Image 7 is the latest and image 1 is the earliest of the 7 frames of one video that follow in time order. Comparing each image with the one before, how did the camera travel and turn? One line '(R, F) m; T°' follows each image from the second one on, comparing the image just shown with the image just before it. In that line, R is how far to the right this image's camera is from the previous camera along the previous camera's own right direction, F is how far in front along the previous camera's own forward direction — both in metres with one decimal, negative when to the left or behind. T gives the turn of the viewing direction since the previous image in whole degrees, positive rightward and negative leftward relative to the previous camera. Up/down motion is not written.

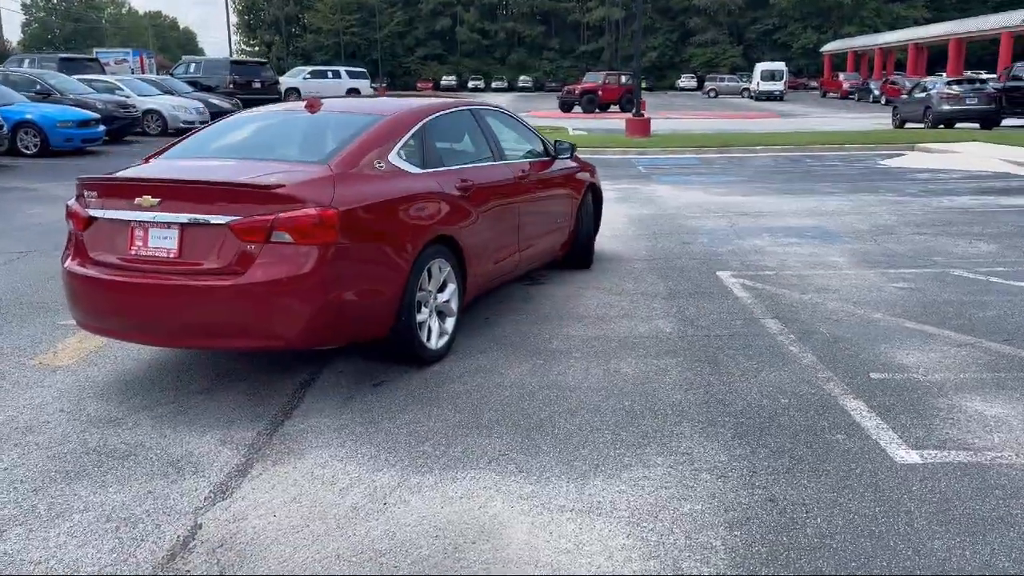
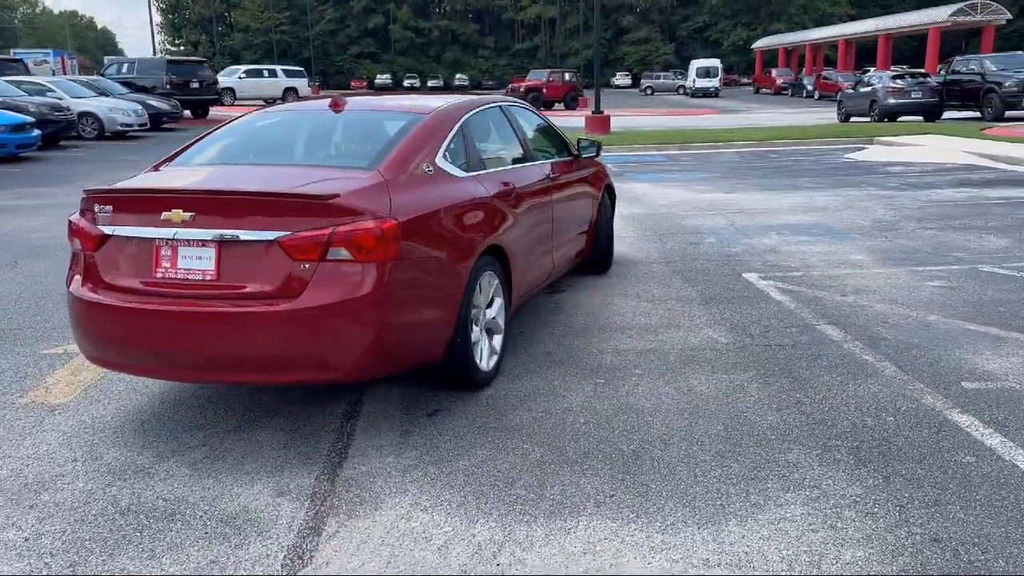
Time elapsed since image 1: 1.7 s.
(-0.7, +0.5) m; +4°
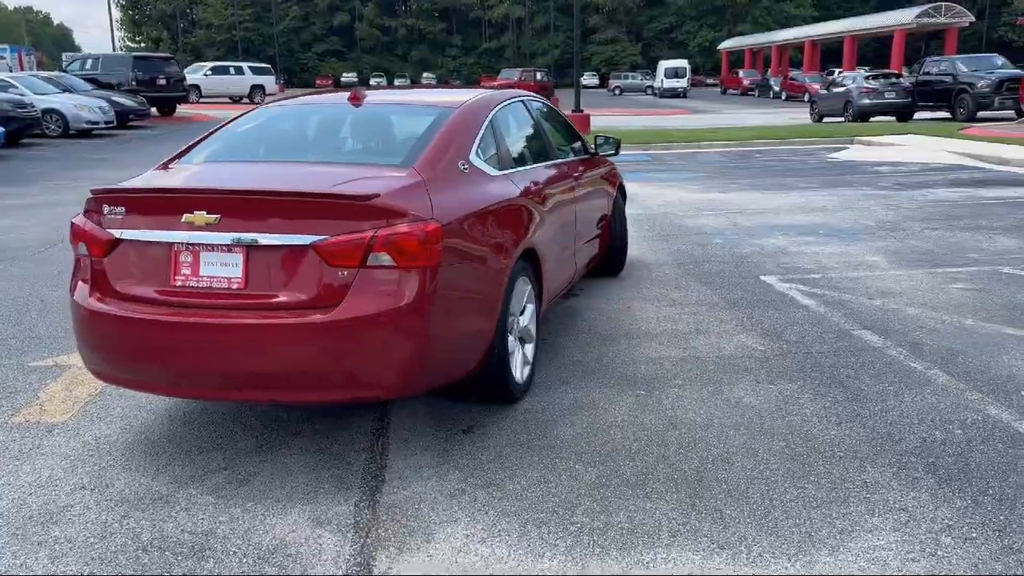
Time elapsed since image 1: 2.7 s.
(-0.4, +0.3) m; +2°
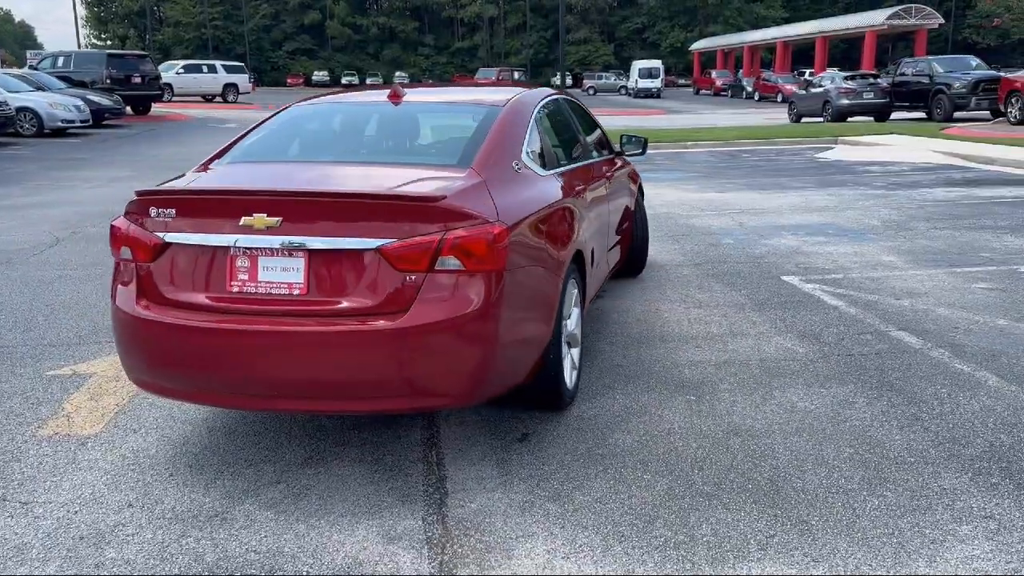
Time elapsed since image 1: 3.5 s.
(-0.4, +0.1) m; +2°
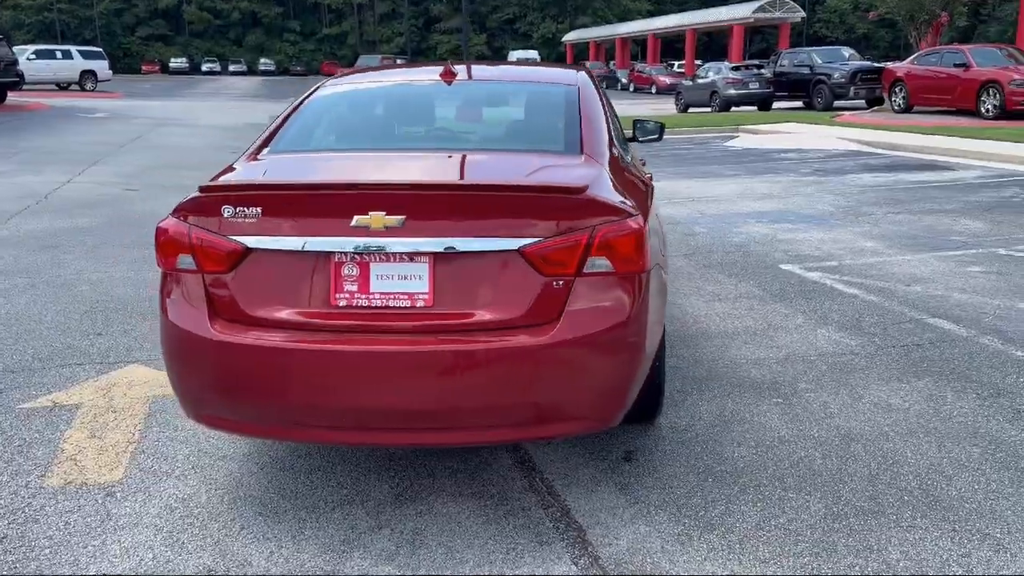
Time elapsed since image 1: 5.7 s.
(-0.9, +0.5) m; +8°
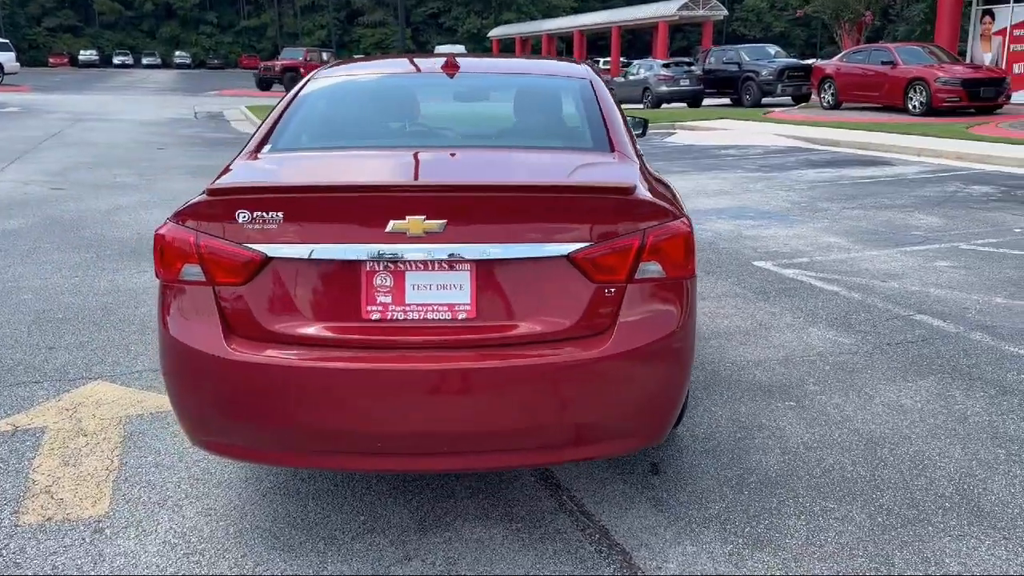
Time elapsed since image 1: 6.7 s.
(-0.4, +0.2) m; +5°
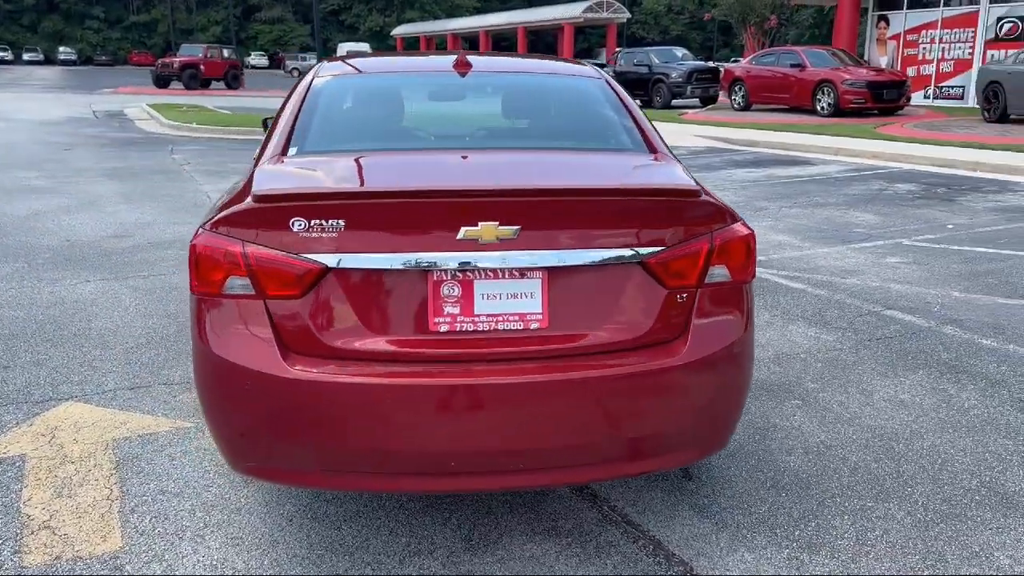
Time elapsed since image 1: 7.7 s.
(-0.5, +0.1) m; +6°
